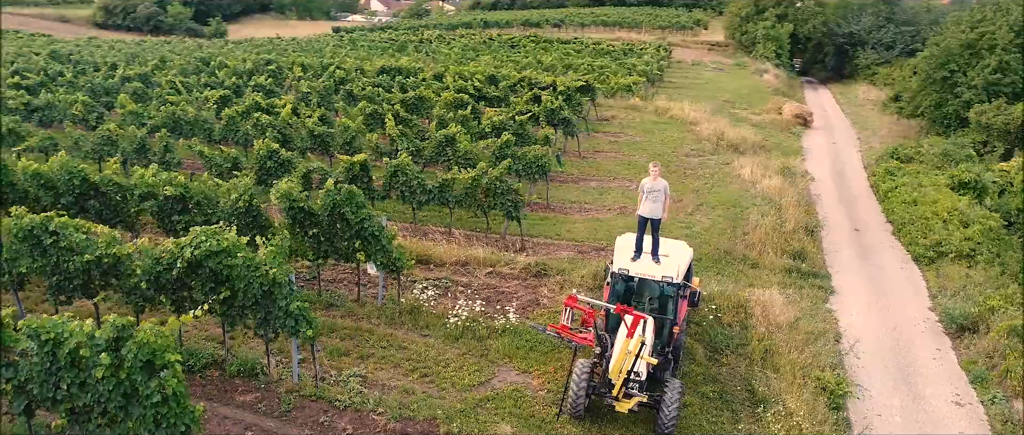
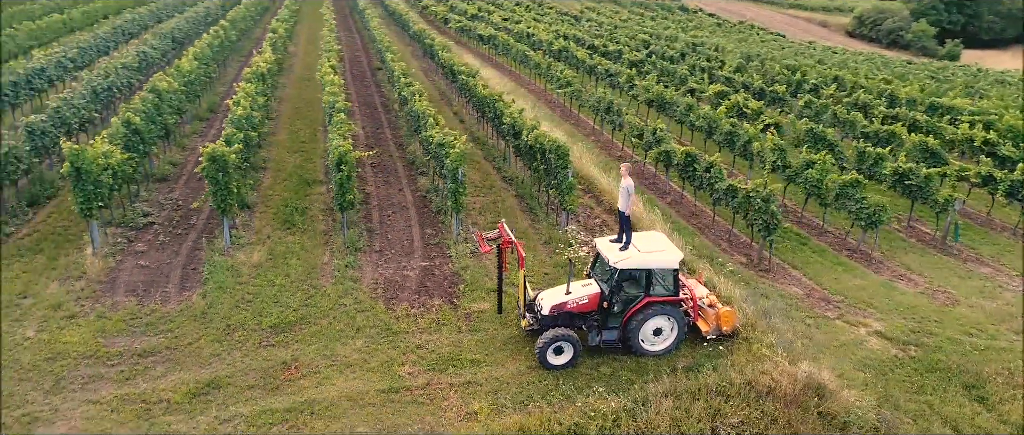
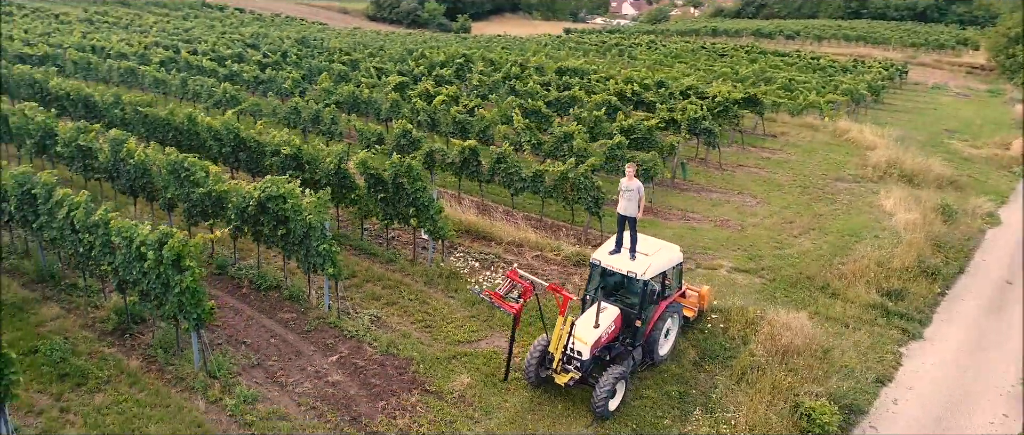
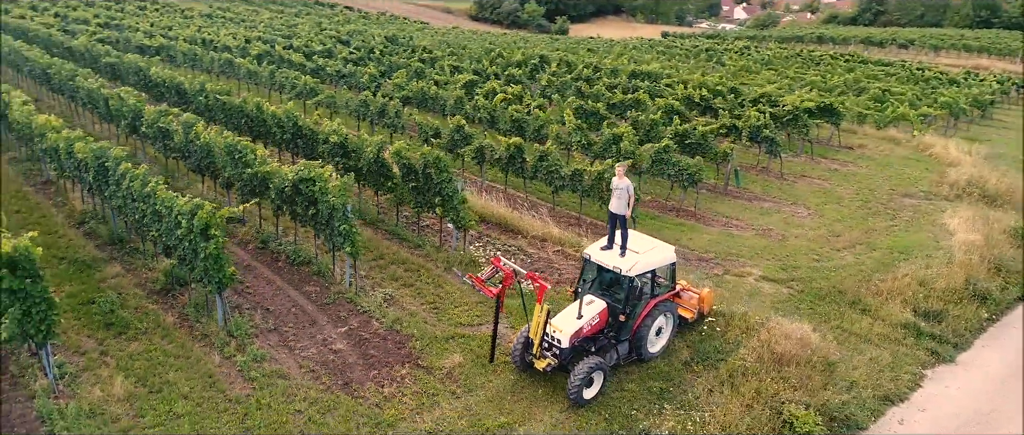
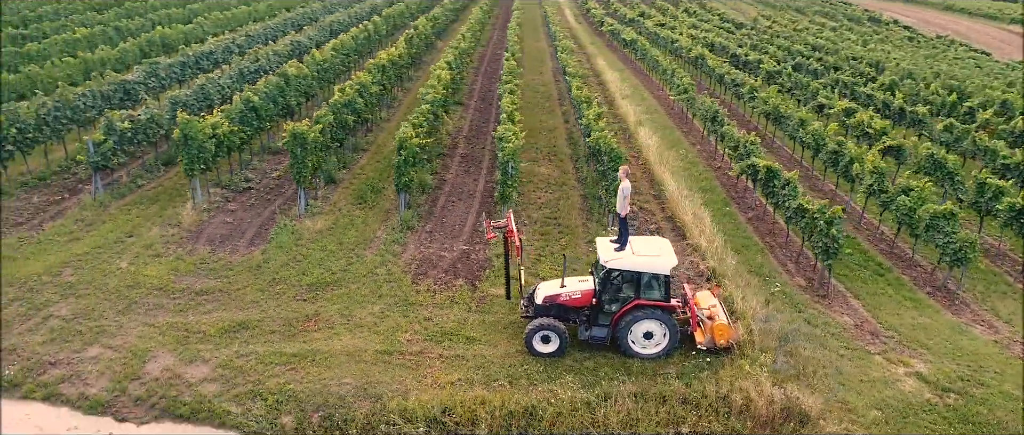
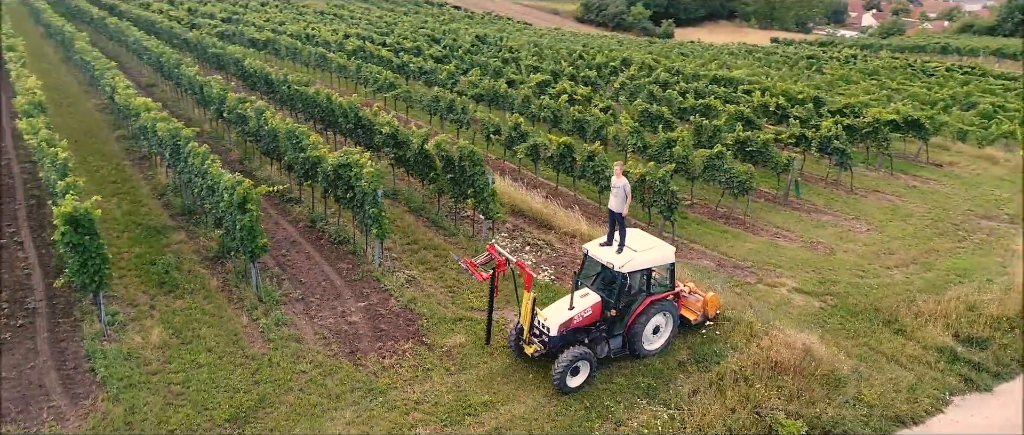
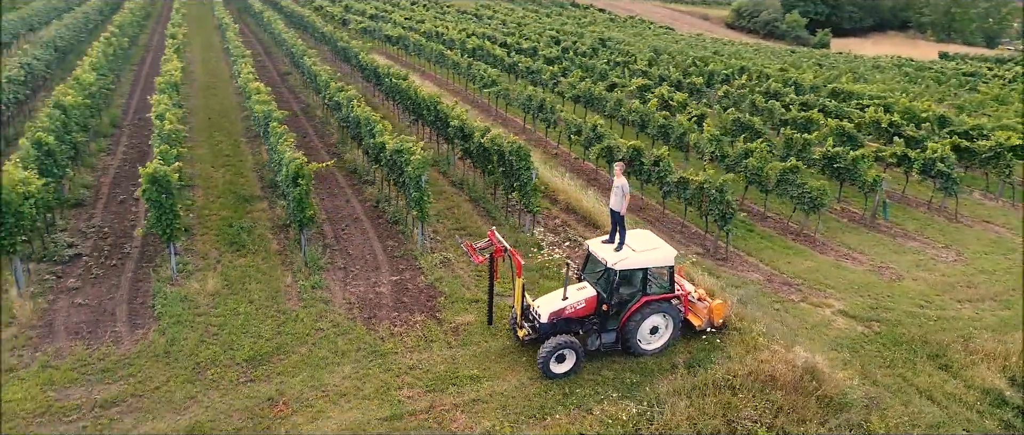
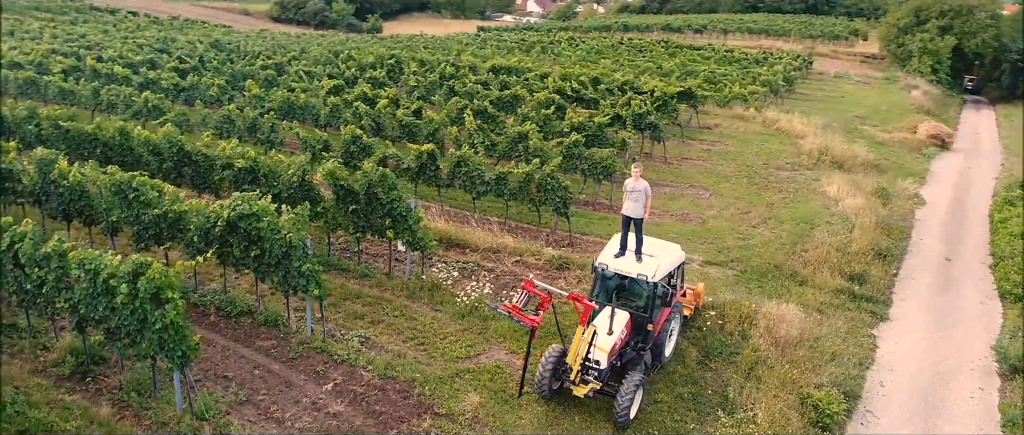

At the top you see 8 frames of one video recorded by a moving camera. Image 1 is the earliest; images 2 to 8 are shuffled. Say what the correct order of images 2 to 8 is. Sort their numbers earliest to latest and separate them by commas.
8, 3, 4, 6, 7, 2, 5
